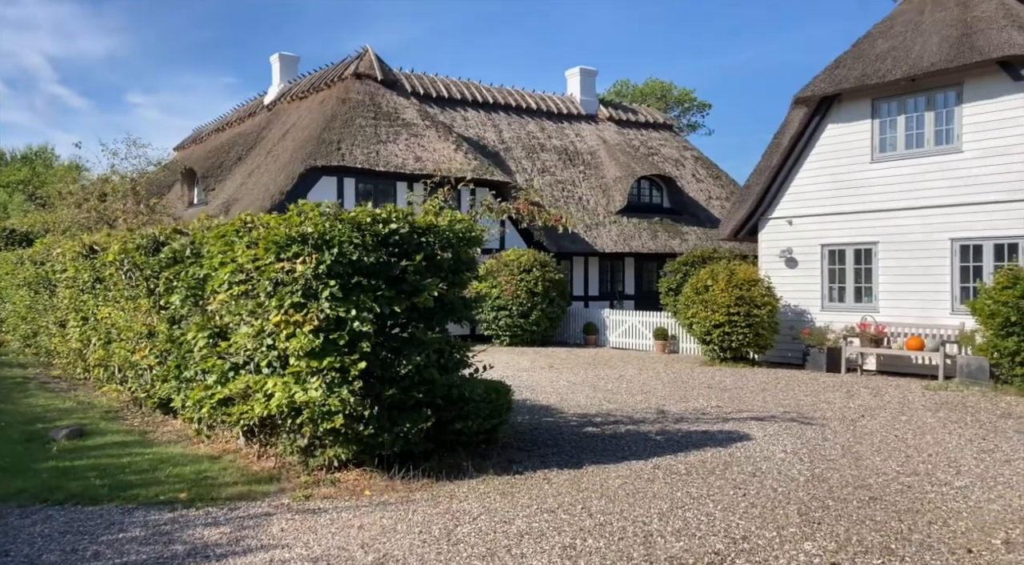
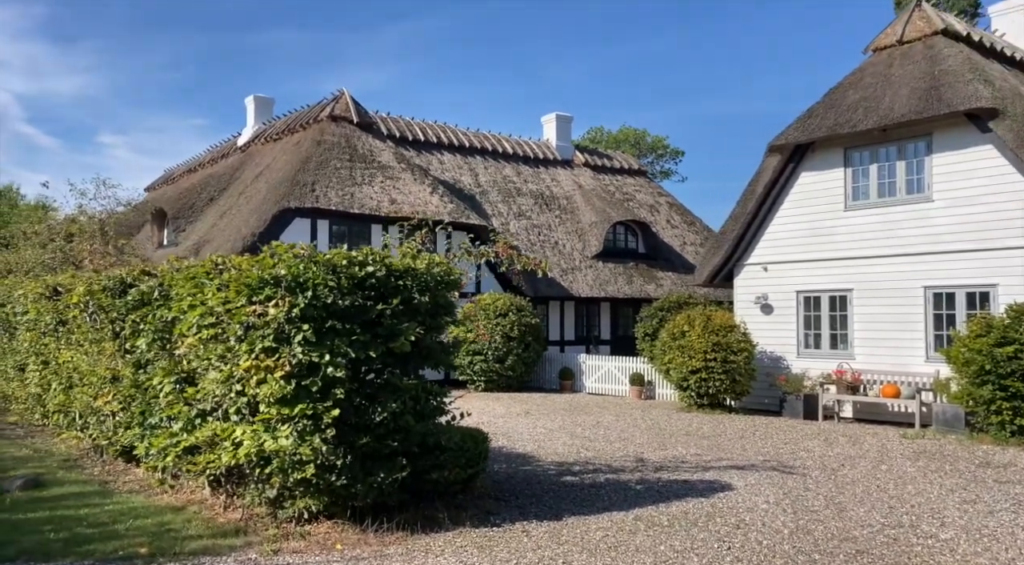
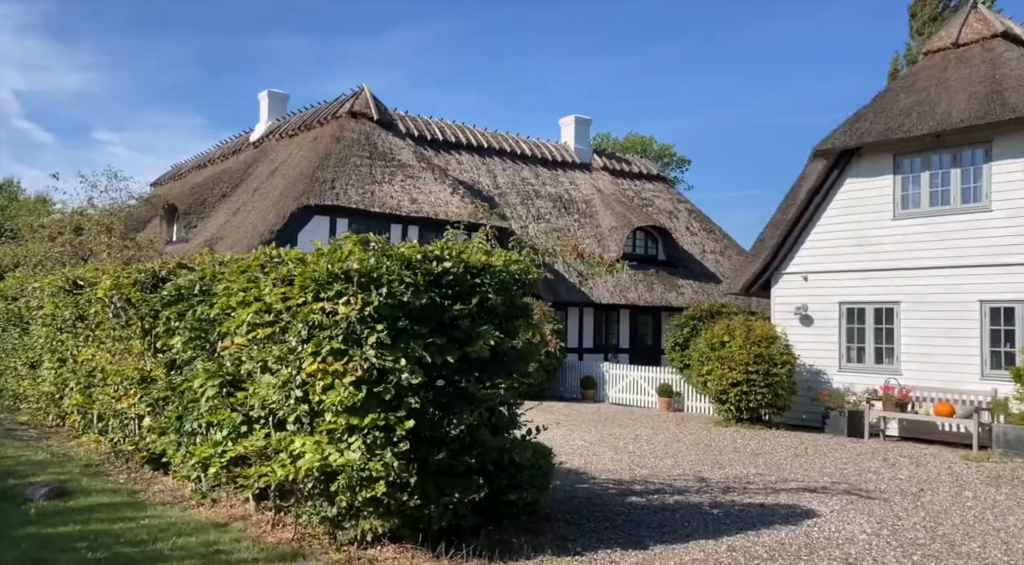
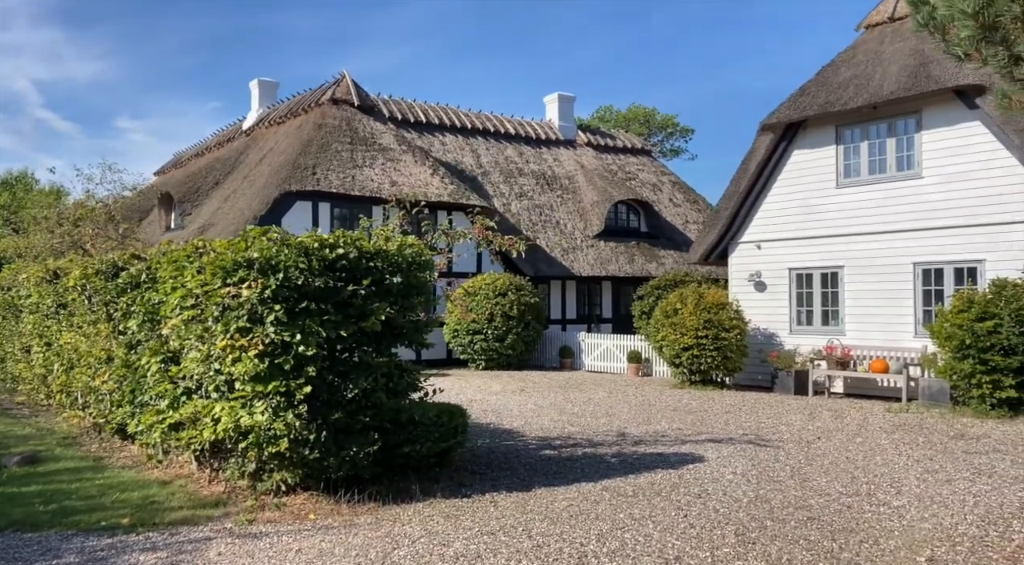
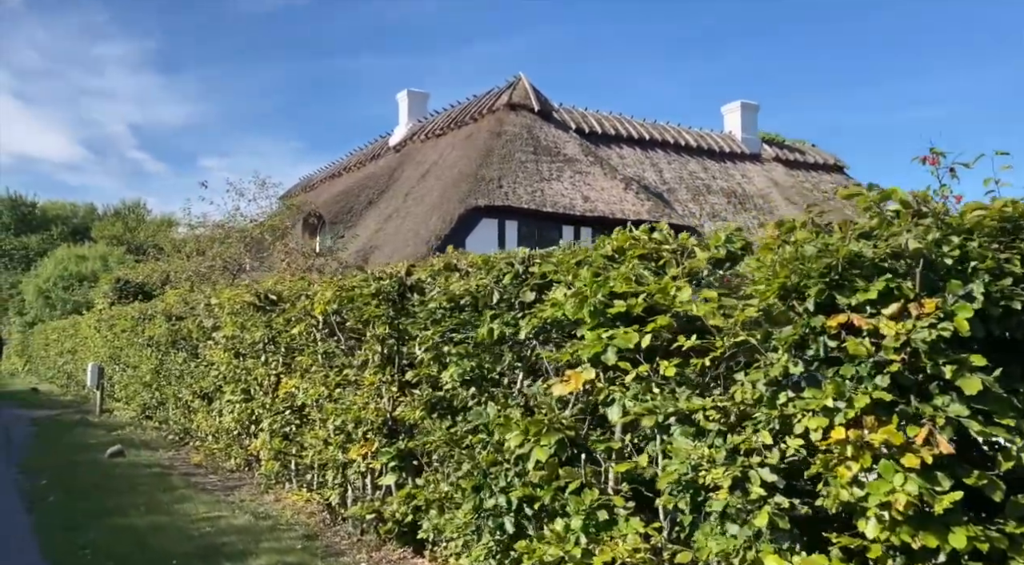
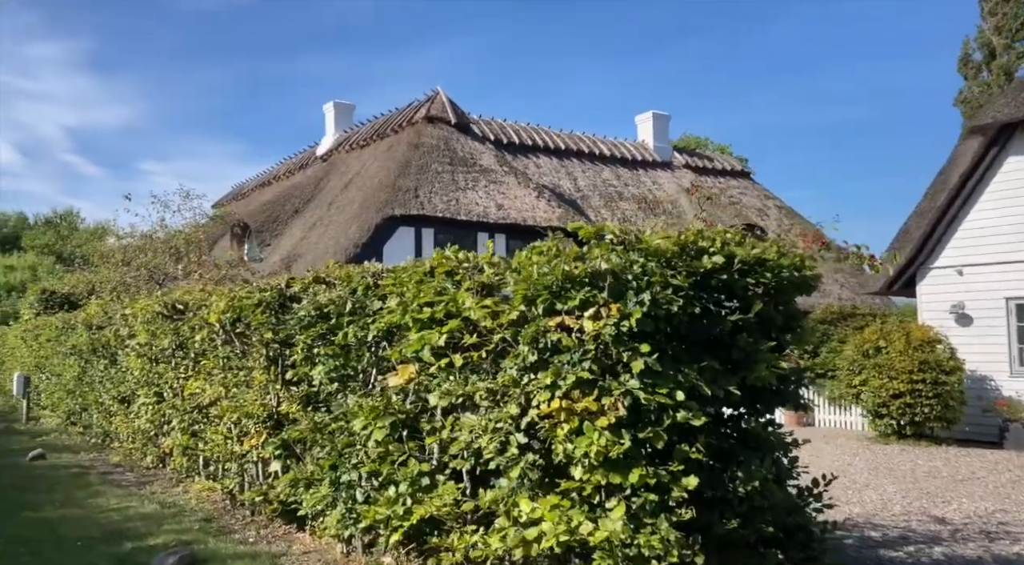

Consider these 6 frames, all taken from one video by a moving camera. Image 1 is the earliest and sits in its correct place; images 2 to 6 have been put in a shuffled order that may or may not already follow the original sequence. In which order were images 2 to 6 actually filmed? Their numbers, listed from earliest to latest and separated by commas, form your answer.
4, 2, 3, 6, 5
